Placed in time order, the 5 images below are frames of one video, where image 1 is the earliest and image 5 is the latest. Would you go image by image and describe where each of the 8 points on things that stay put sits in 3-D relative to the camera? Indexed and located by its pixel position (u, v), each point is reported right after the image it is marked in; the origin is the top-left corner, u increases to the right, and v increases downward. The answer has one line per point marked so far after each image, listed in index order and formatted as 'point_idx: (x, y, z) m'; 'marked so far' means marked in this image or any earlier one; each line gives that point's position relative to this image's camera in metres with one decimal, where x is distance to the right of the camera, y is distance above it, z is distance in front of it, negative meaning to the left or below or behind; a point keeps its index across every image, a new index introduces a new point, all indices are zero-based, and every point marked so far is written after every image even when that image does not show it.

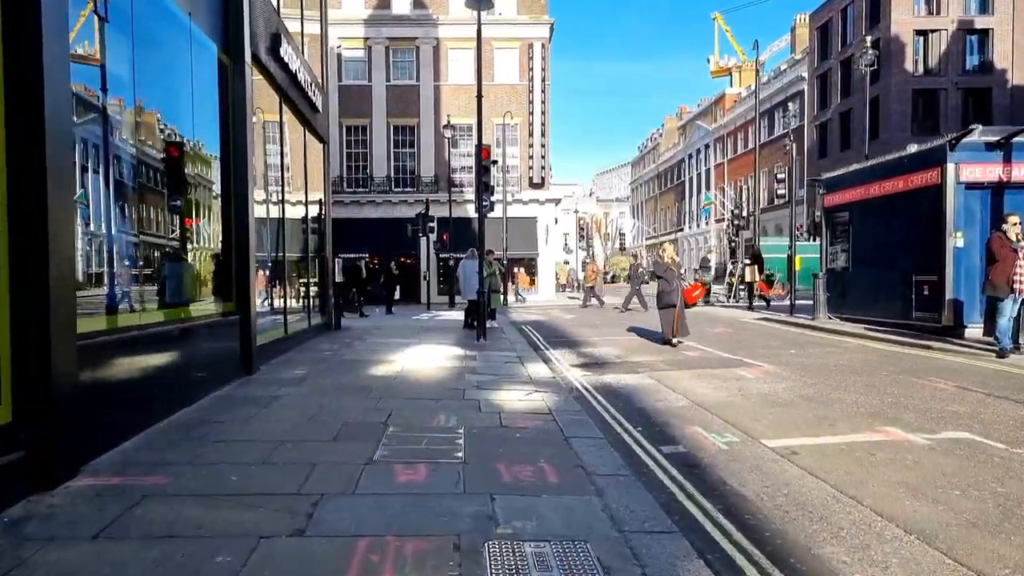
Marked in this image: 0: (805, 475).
0: (+1.6, -1.0, +5.3) m
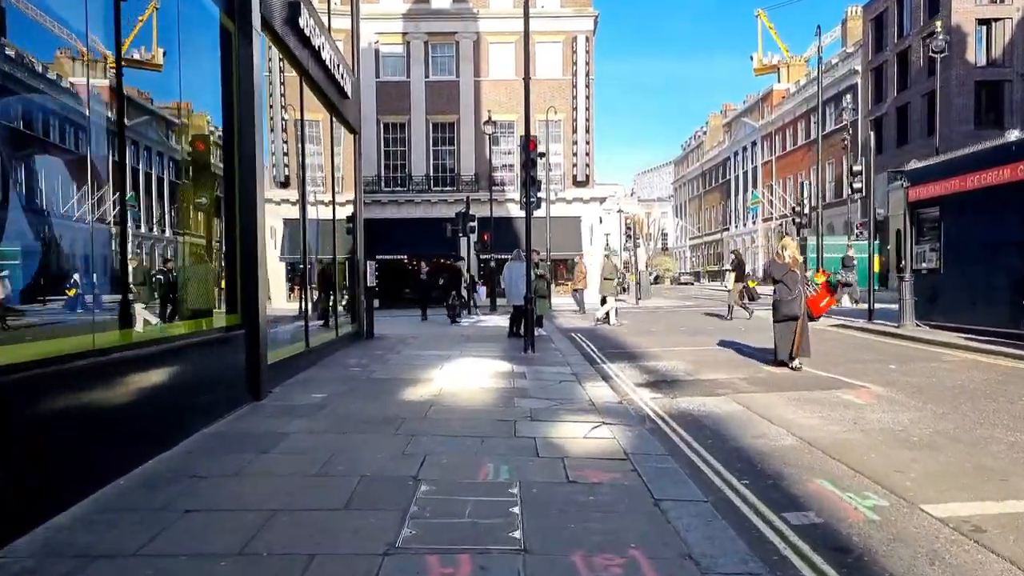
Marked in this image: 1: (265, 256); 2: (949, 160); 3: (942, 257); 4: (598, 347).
0: (+1.9, -1.1, +3.7) m
1: (-2.1, +0.3, +8.0) m
2: (+6.4, +1.9, +14.1) m
3: (+6.5, +0.5, +14.6) m
4: (+1.2, -0.9, +14.0) m
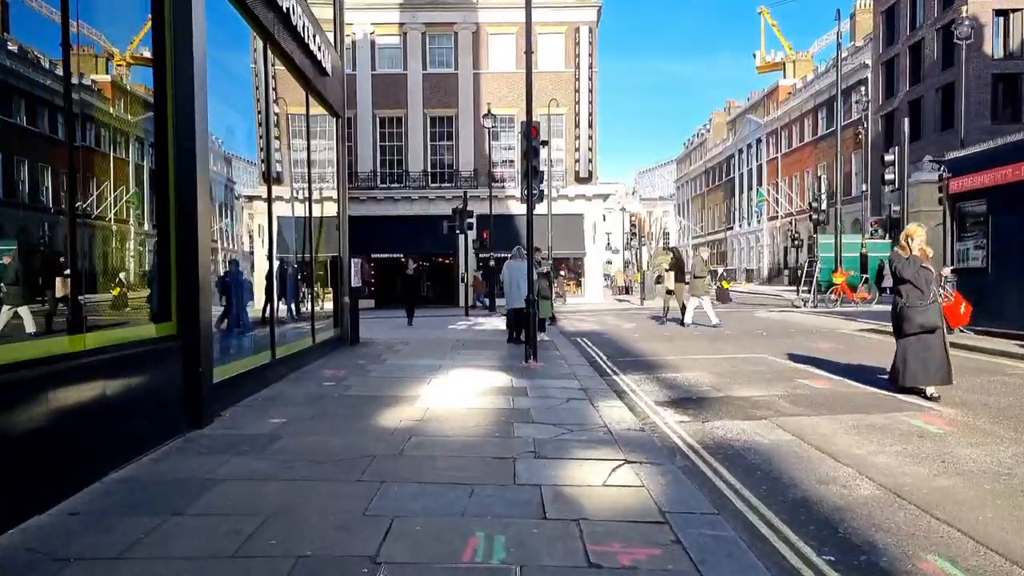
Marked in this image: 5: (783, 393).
0: (+1.9, -1.1, +2.3) m
1: (-2.1, +0.3, +6.6) m
2: (+6.4, +1.8, +12.7) m
3: (+6.5, +0.4, +13.2) m
4: (+1.2, -0.9, +12.6) m
5: (+2.4, -0.9, +8.6) m
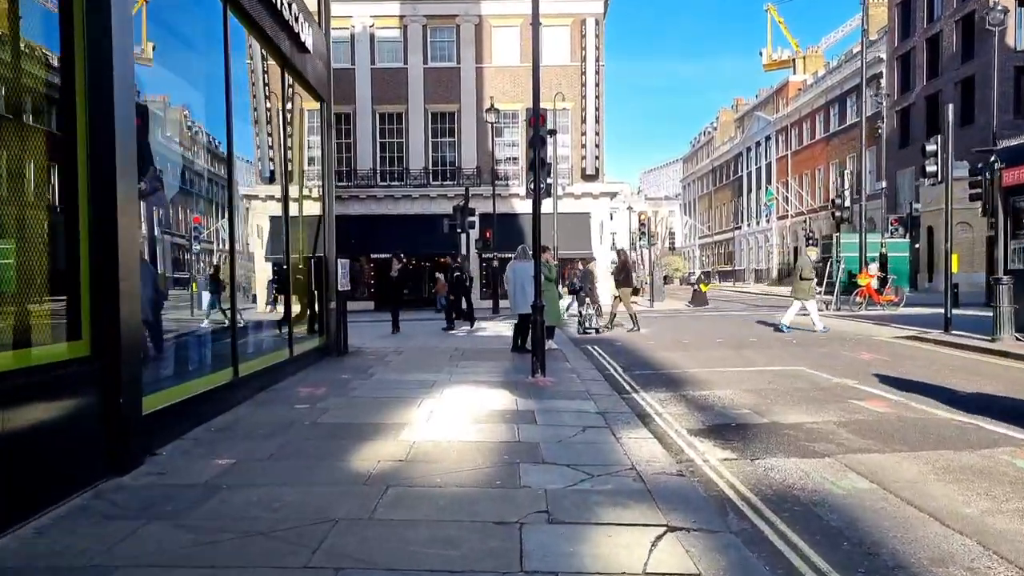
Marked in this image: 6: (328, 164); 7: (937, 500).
0: (+1.9, -1.1, +0.9) m
1: (-2.1, +0.2, +5.3) m
2: (+6.4, +1.8, +11.3) m
3: (+6.5, +0.4, +11.8) m
4: (+1.3, -0.9, +11.3) m
5: (+2.4, -1.0, +7.2) m
6: (-2.4, +1.6, +12.7) m
7: (+2.1, -1.0, +4.8) m
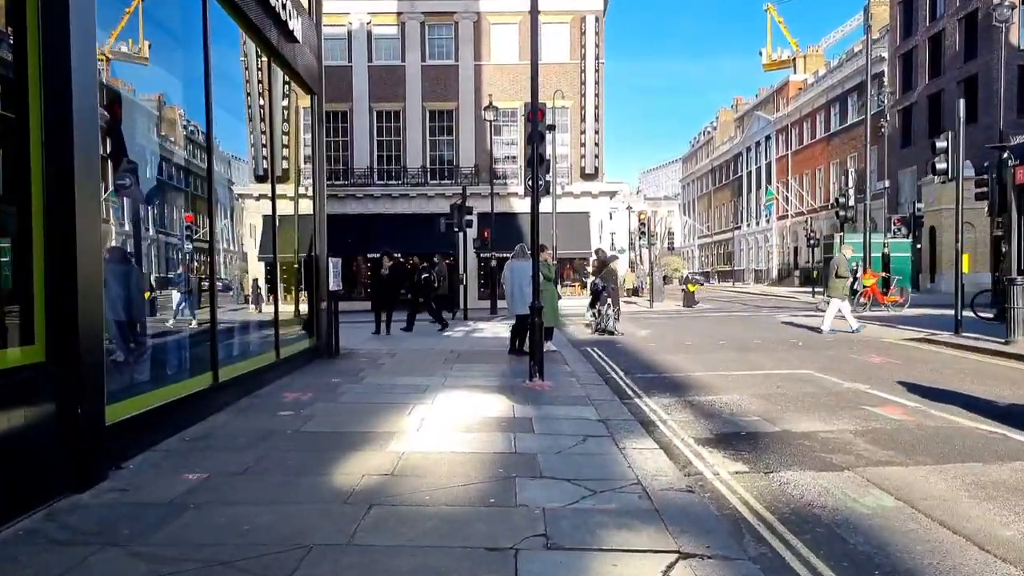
0: (+1.9, -1.1, +0.5) m
1: (-2.1, +0.2, +4.9) m
2: (+6.4, +1.8, +10.9) m
3: (+6.5, +0.4, +11.4) m
4: (+1.3, -0.9, +10.8) m
5: (+2.4, -1.0, +6.8) m
6: (-2.4, +1.6, +12.3) m
7: (+2.1, -1.0, +4.3) m
